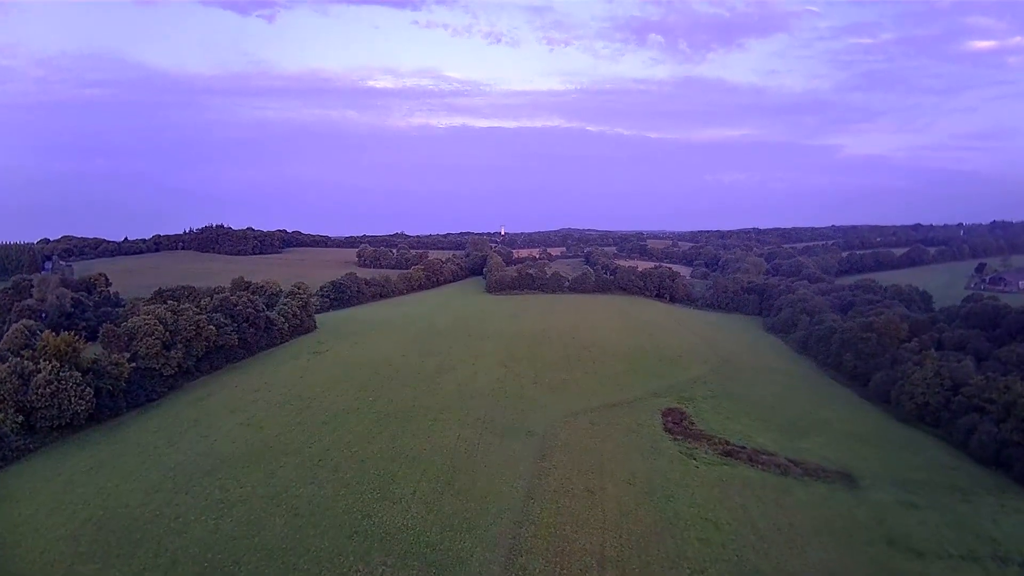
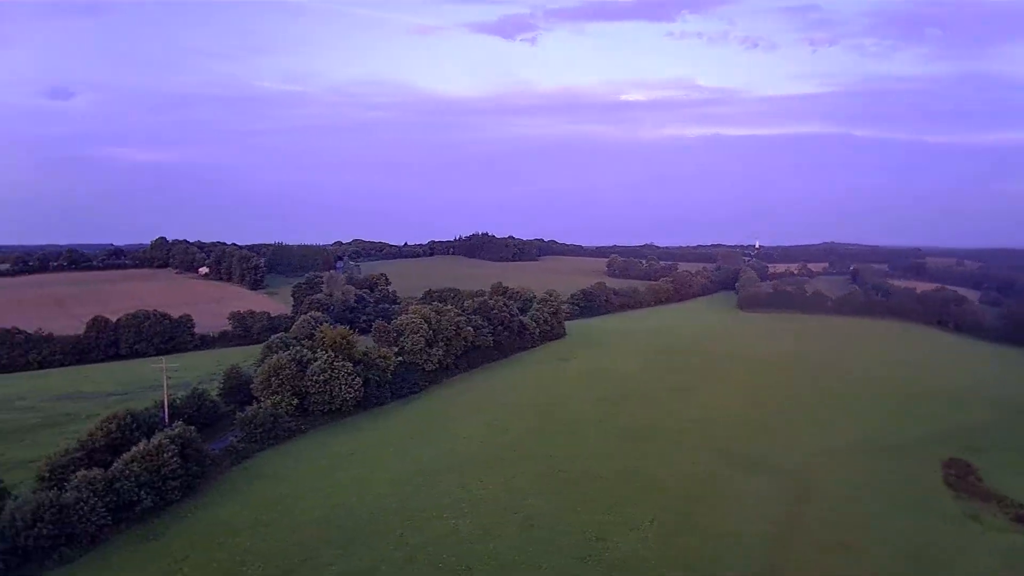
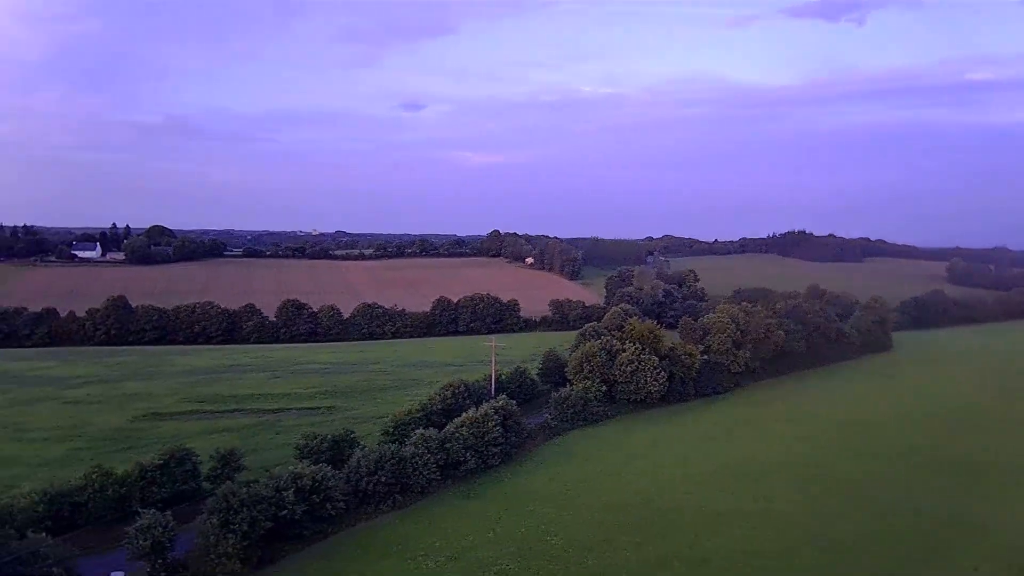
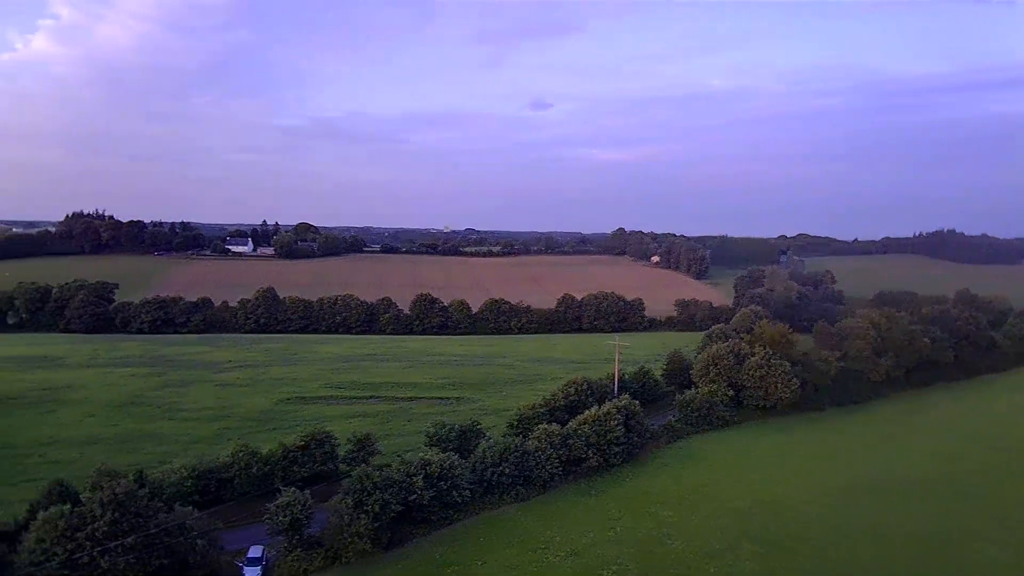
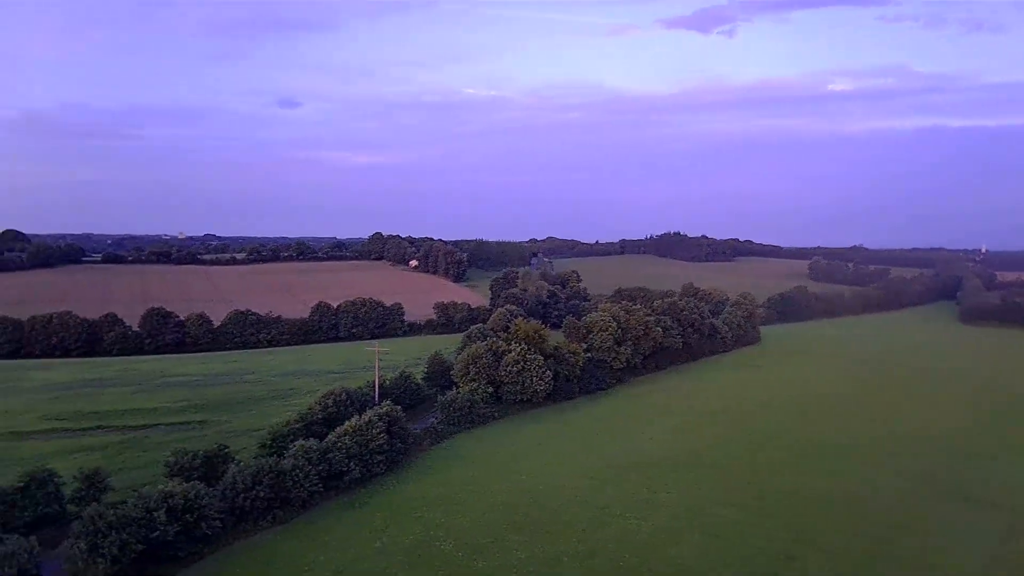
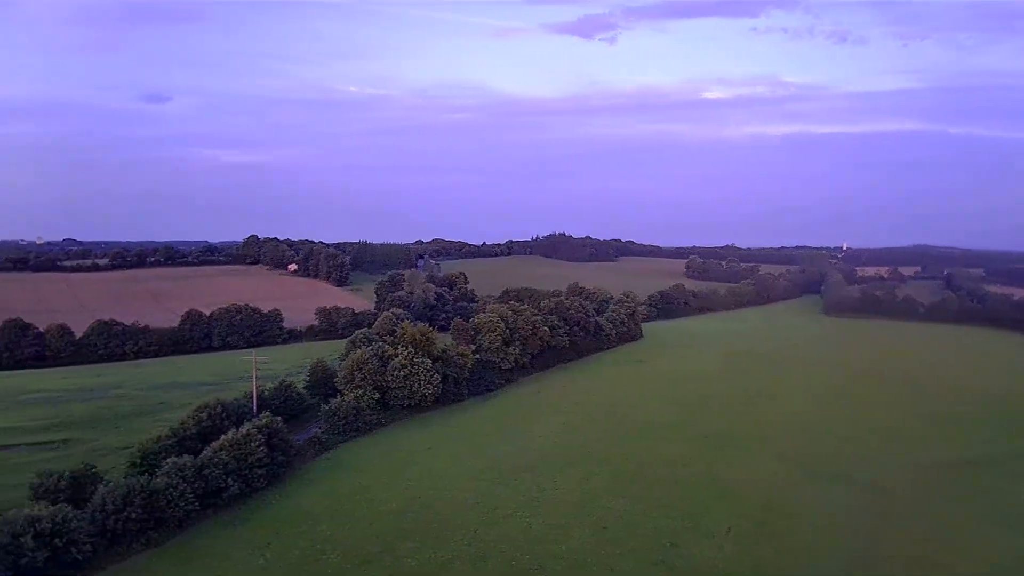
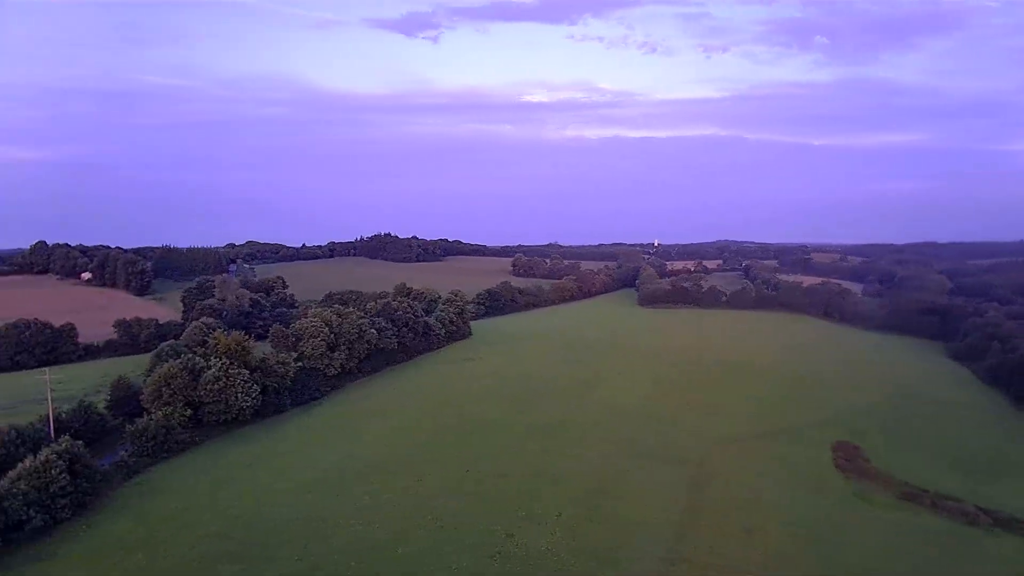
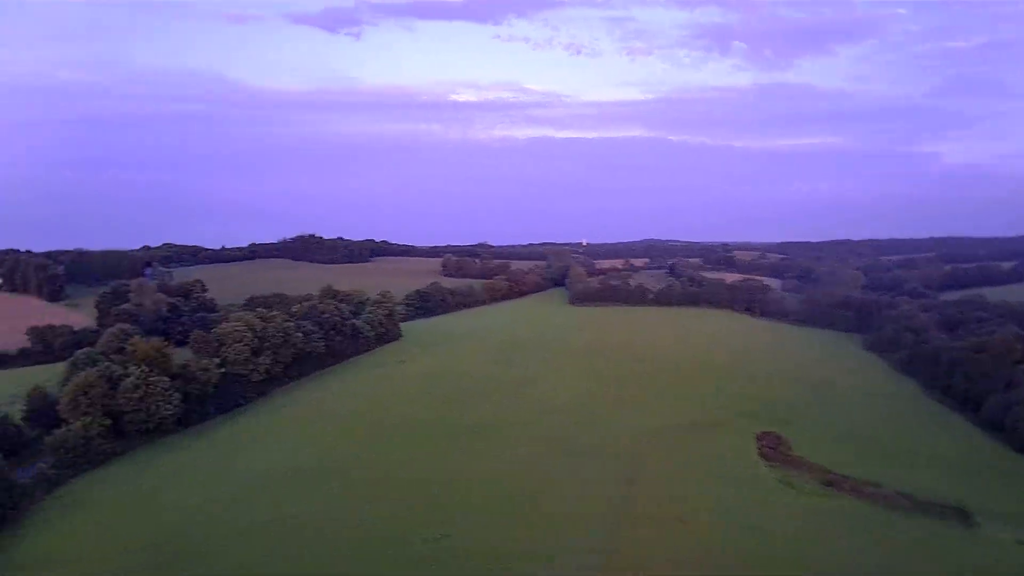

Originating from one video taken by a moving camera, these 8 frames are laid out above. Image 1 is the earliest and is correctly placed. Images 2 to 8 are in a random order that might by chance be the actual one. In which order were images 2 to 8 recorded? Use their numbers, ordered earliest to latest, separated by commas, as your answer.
8, 7, 2, 6, 5, 3, 4
